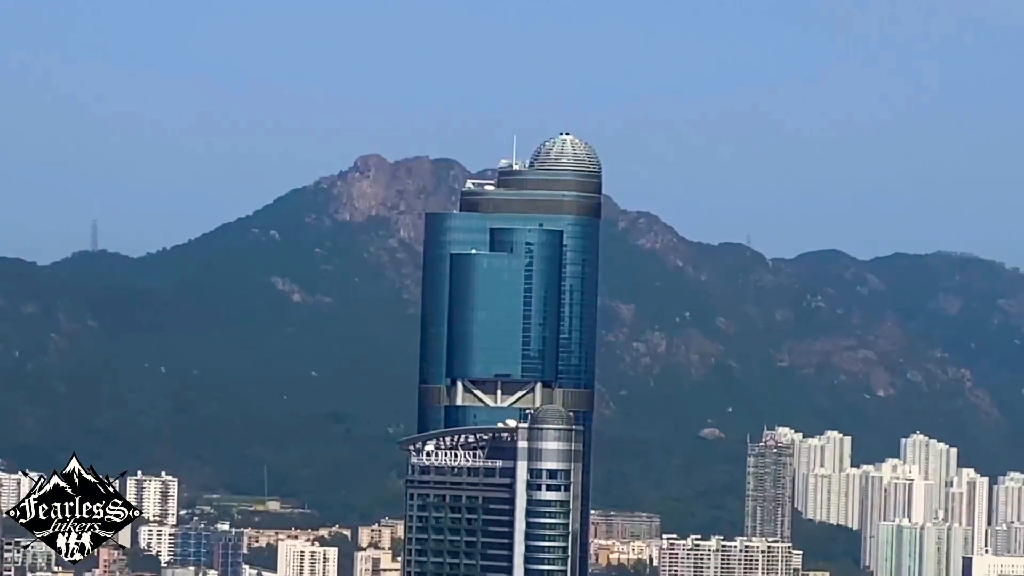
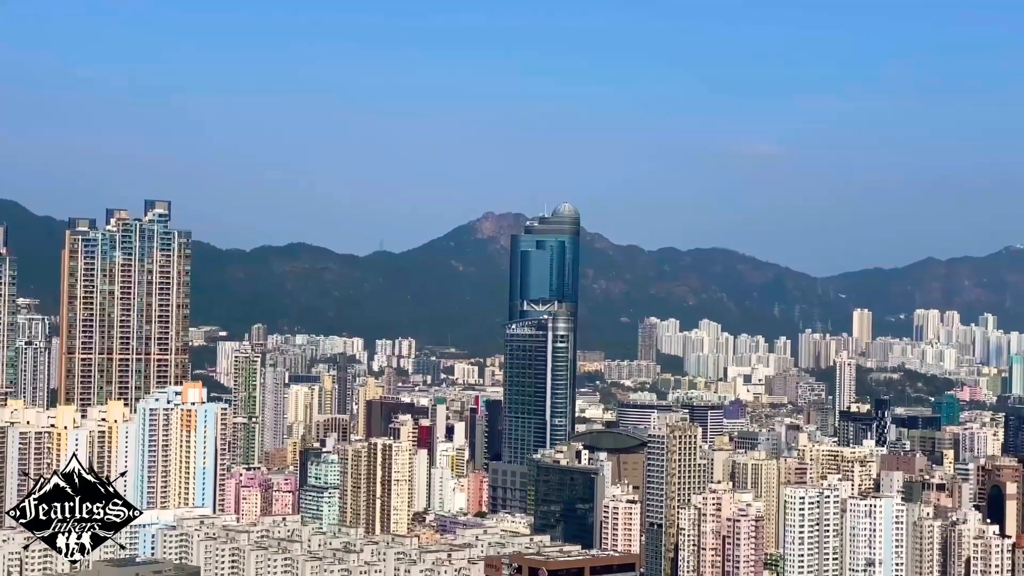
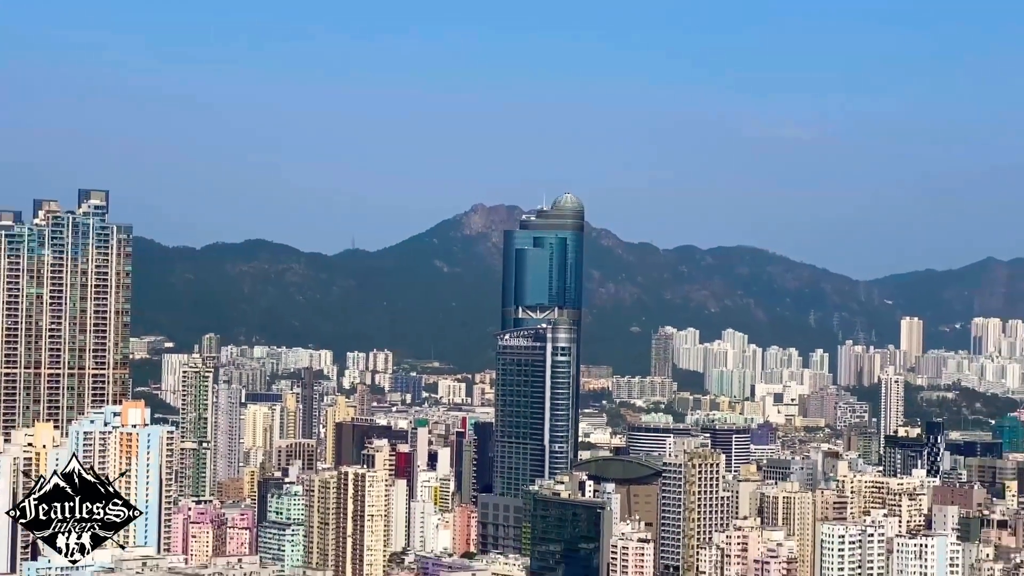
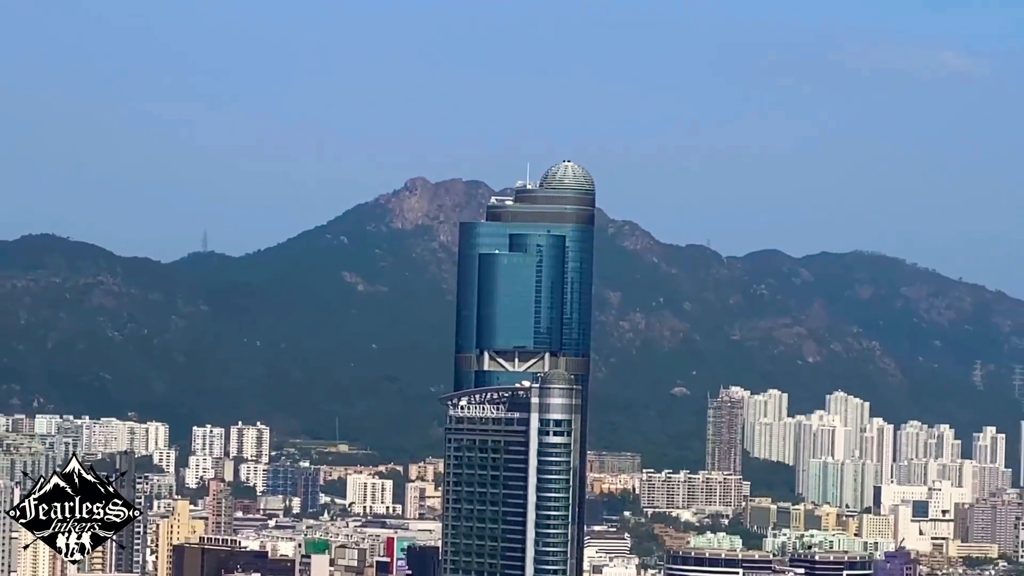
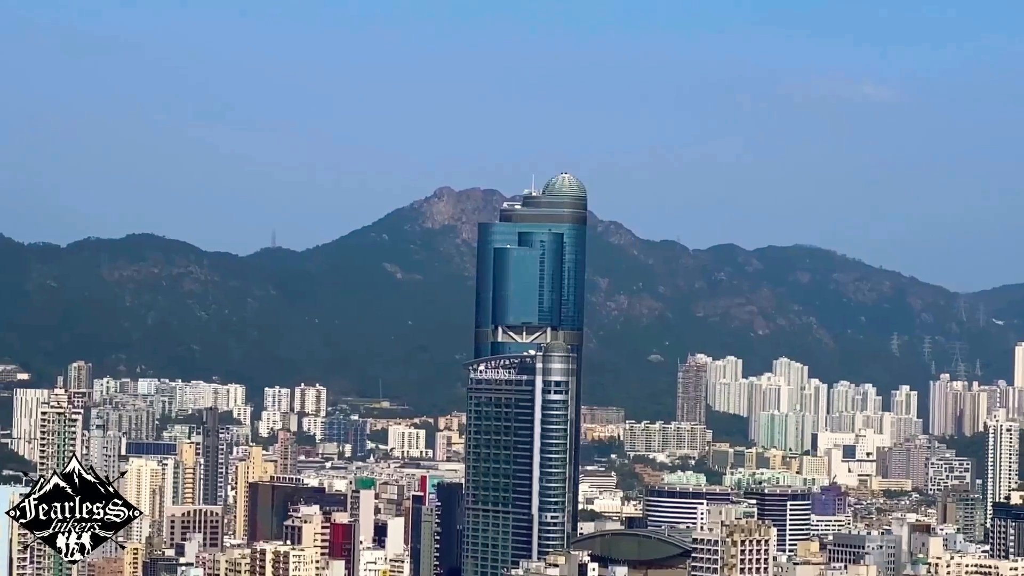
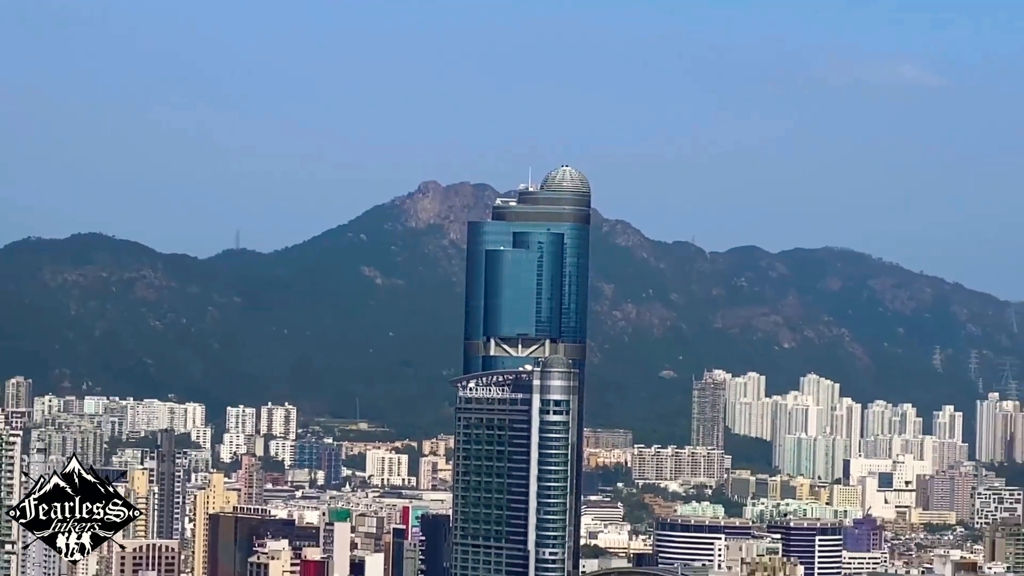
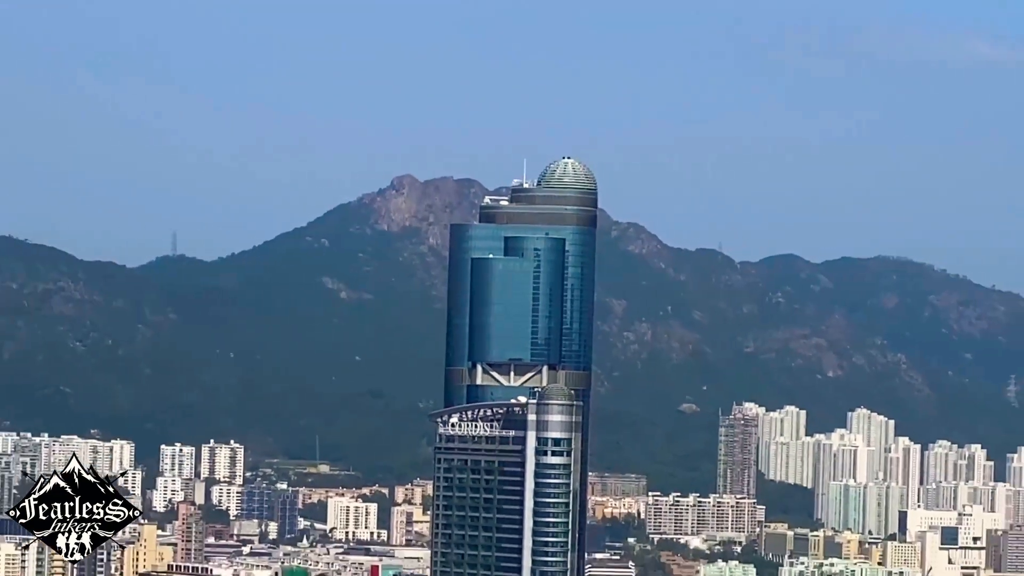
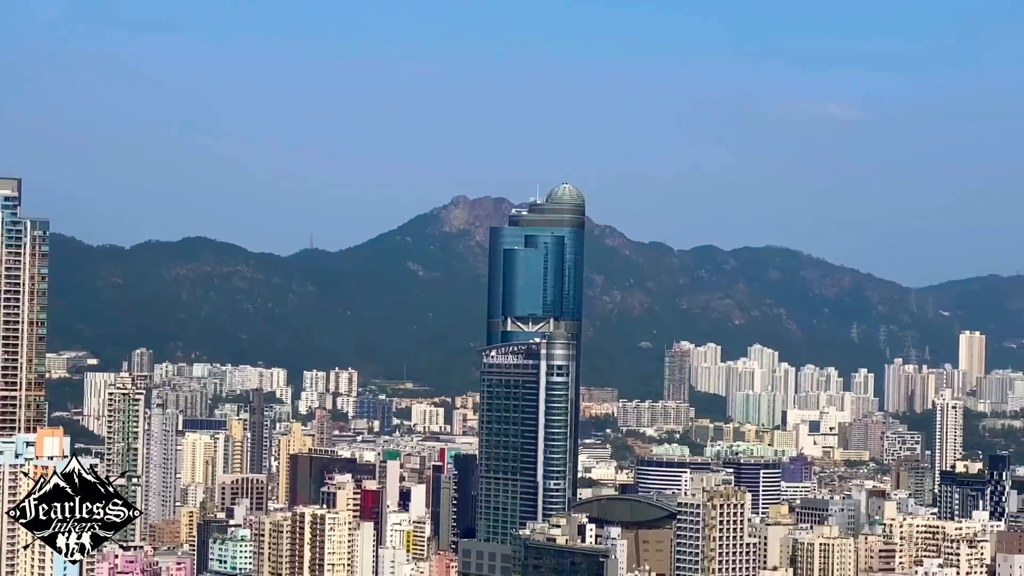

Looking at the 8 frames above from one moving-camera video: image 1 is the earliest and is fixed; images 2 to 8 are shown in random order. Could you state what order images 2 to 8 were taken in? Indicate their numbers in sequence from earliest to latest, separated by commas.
7, 4, 6, 5, 8, 3, 2
